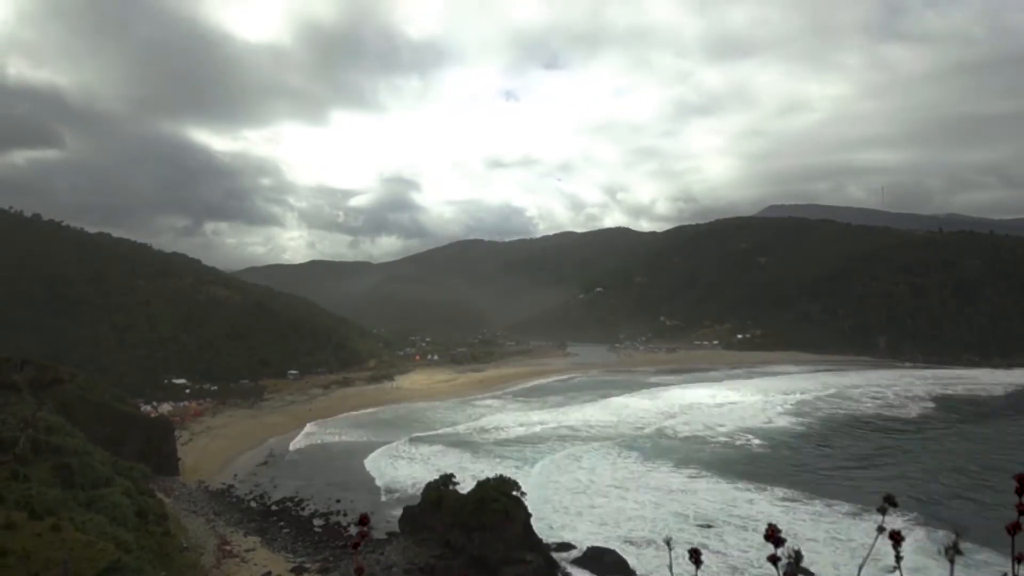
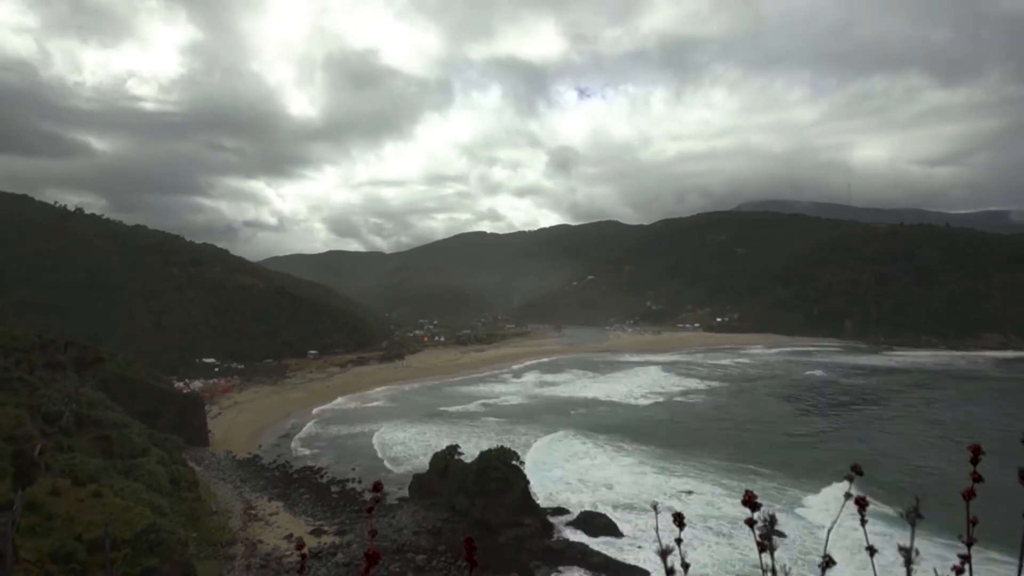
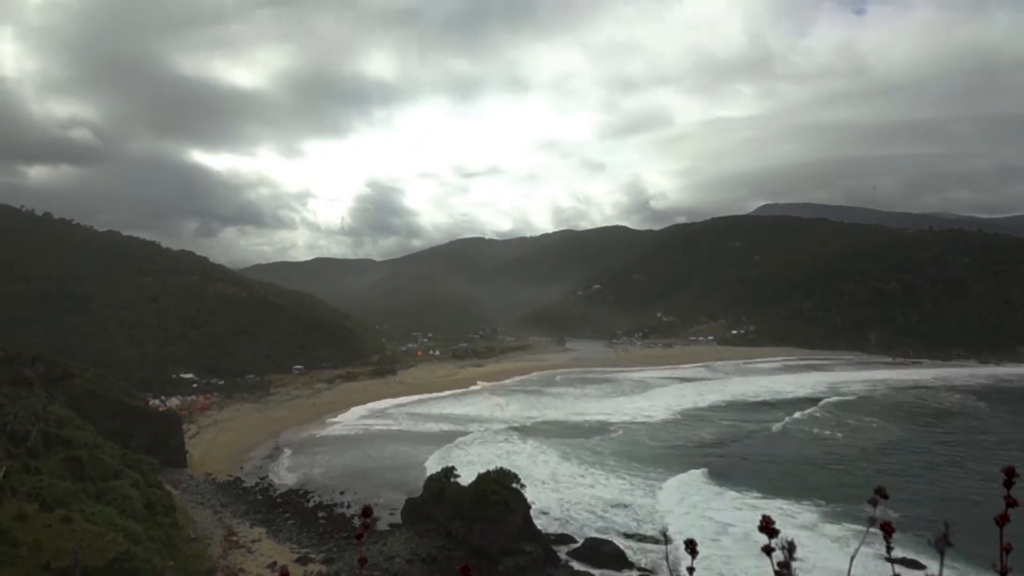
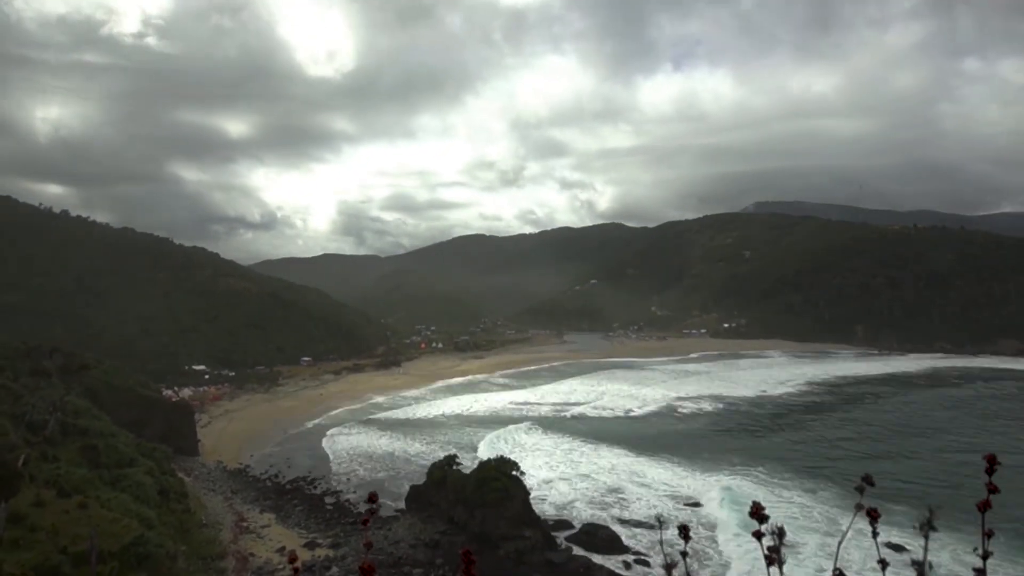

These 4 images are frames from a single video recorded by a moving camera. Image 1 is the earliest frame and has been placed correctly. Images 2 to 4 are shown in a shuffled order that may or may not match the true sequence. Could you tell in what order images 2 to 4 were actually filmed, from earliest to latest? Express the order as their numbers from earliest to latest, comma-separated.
3, 4, 2
